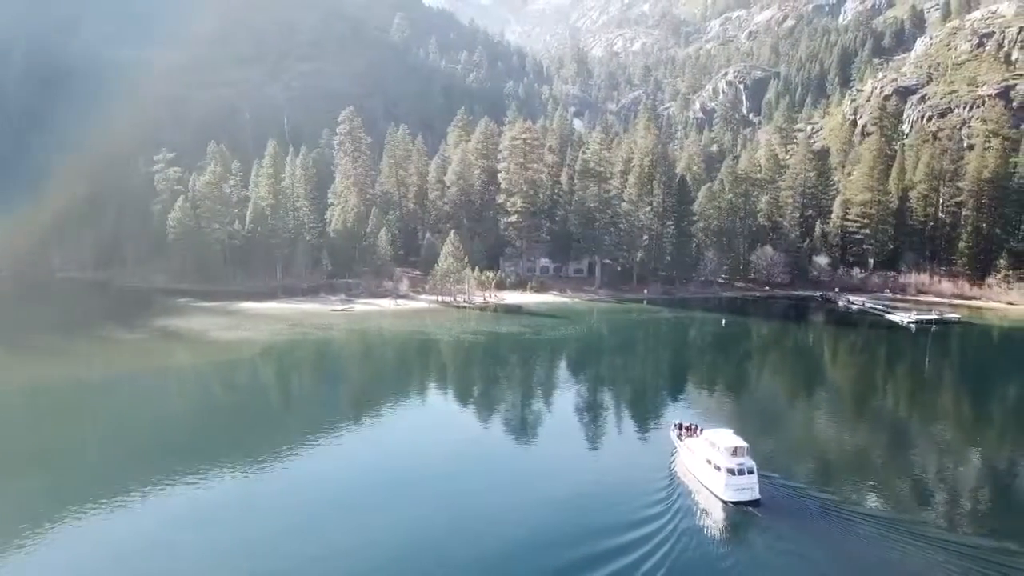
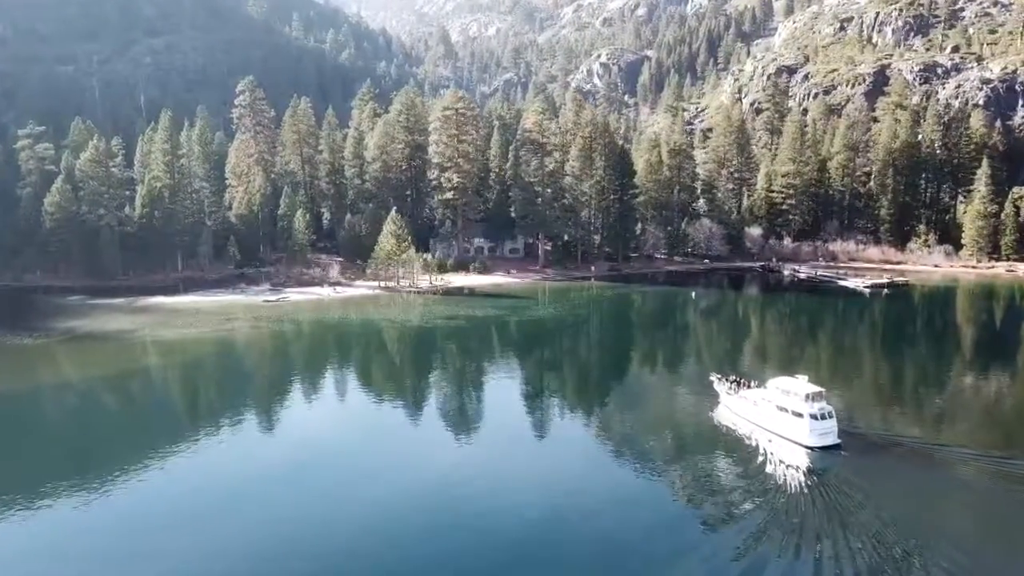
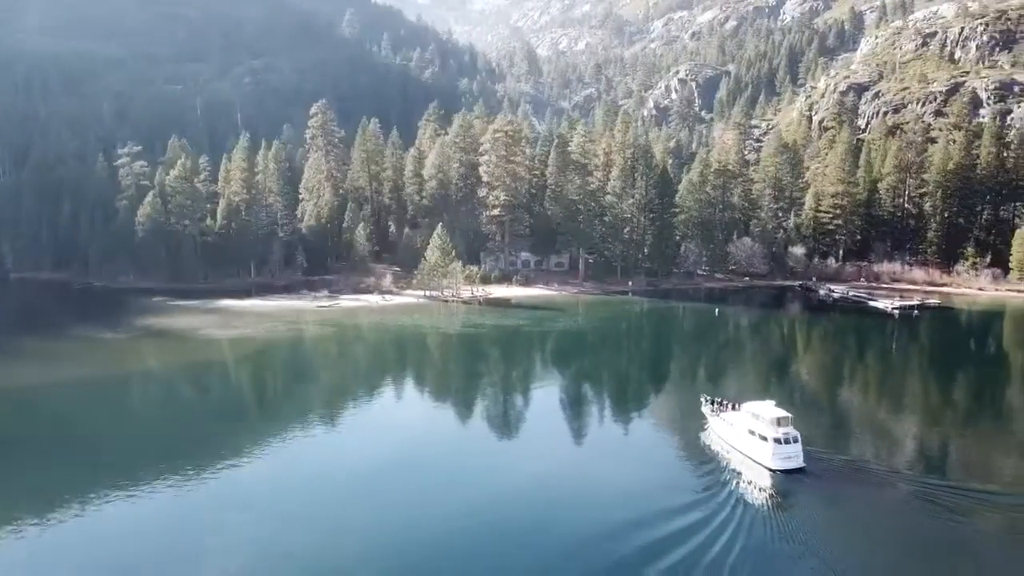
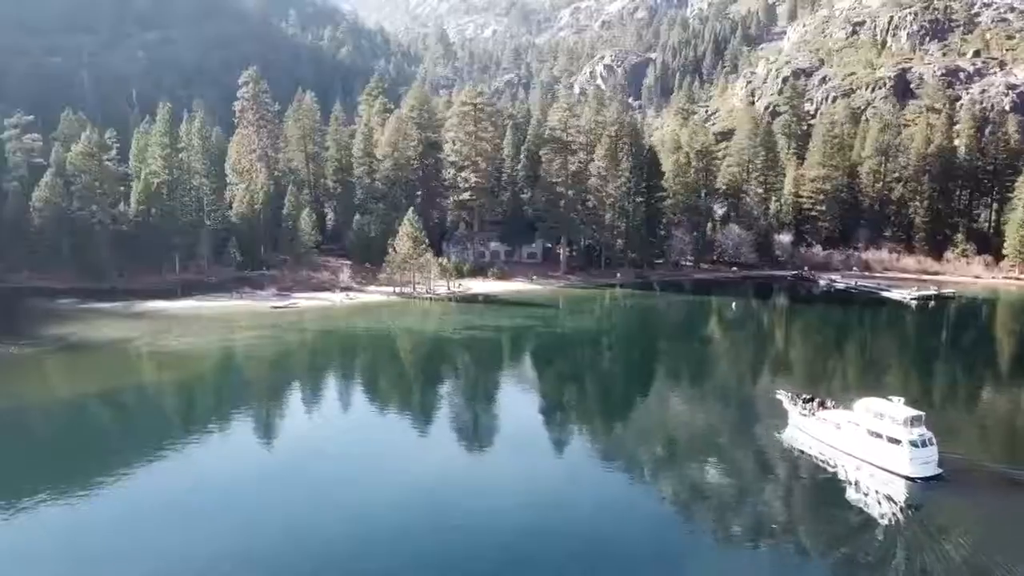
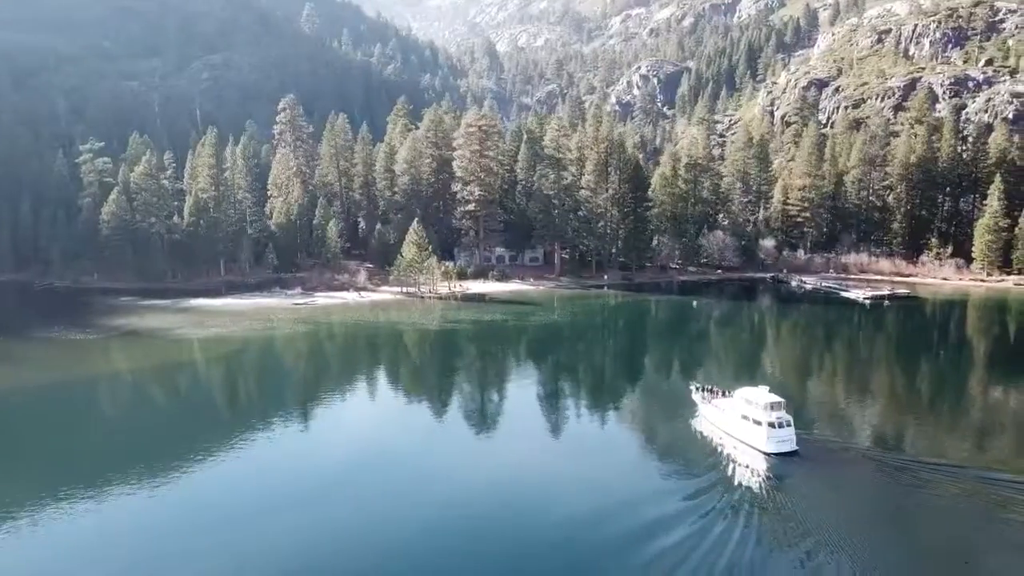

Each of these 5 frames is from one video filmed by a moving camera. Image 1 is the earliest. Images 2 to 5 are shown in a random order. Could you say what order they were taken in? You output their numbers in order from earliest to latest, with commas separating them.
3, 5, 2, 4
